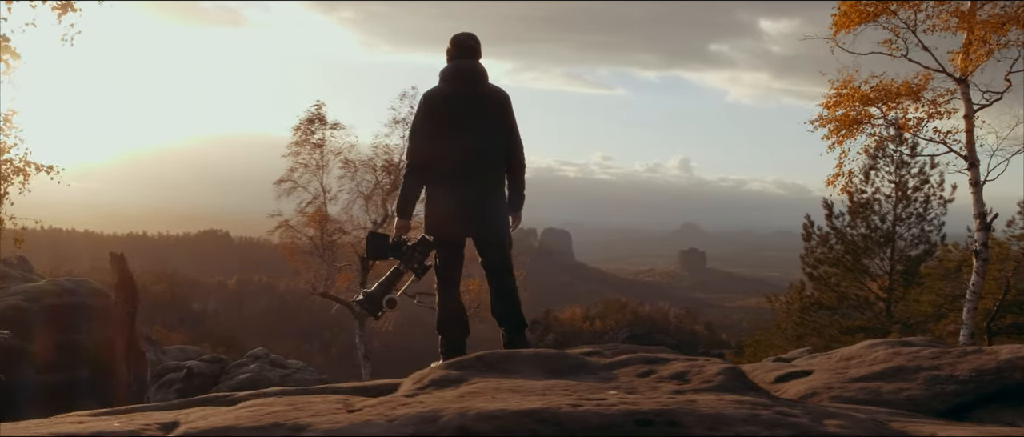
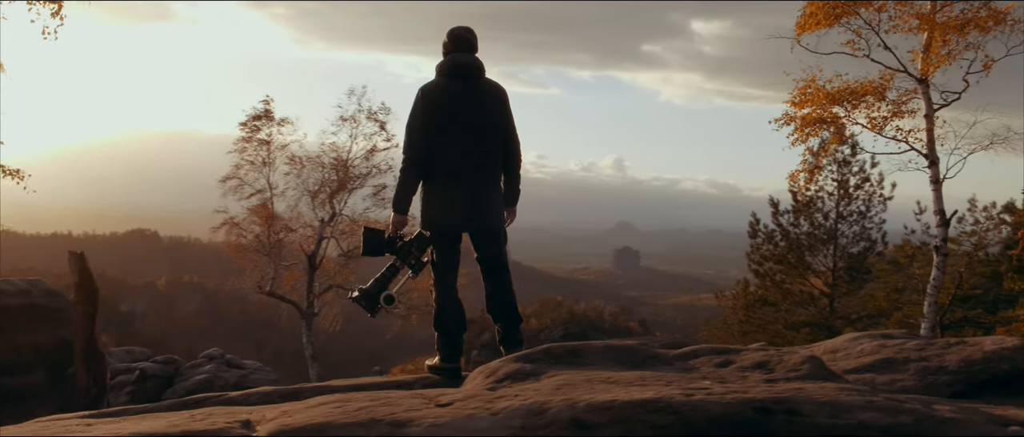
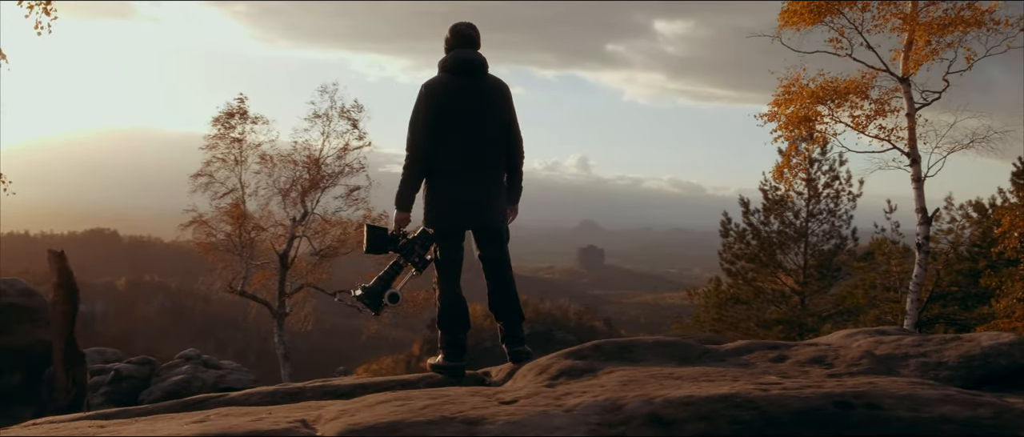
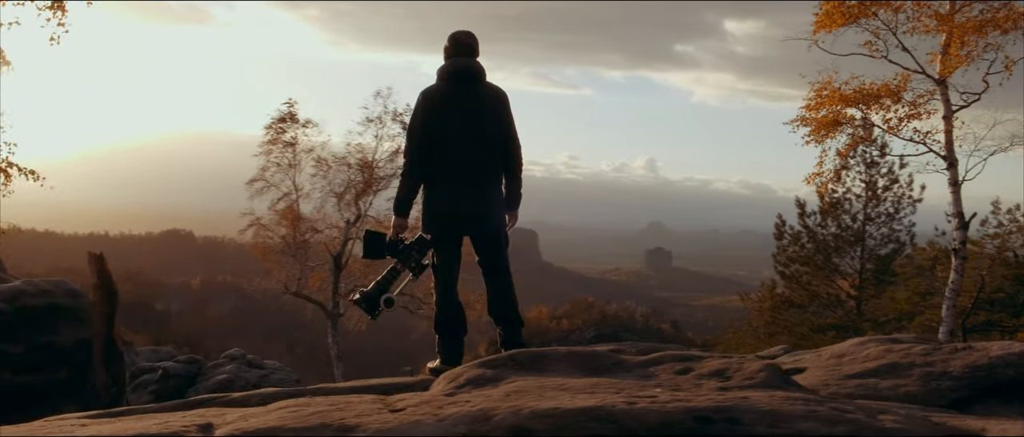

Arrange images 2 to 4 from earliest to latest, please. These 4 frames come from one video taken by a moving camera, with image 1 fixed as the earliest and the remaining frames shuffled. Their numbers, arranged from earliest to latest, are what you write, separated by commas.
4, 2, 3
